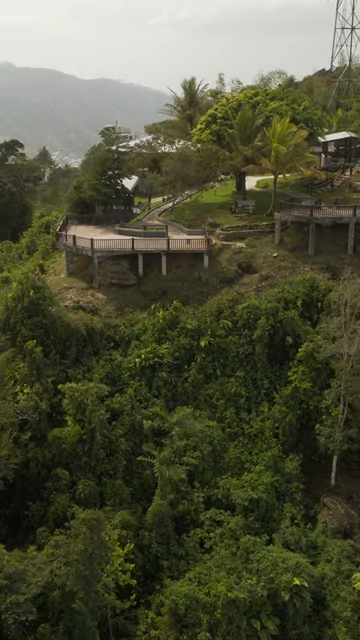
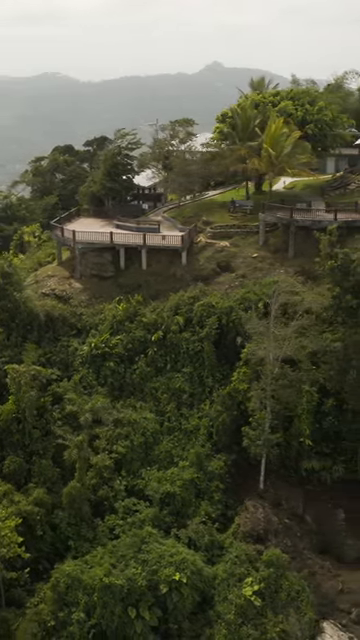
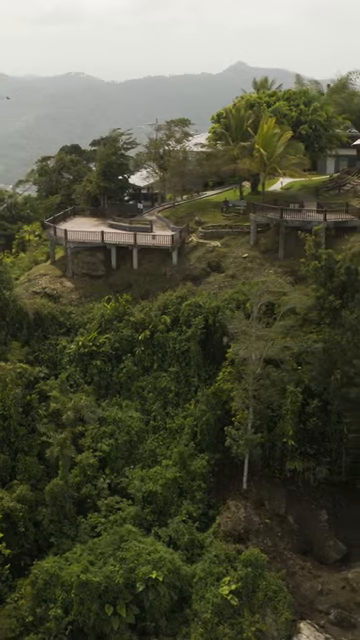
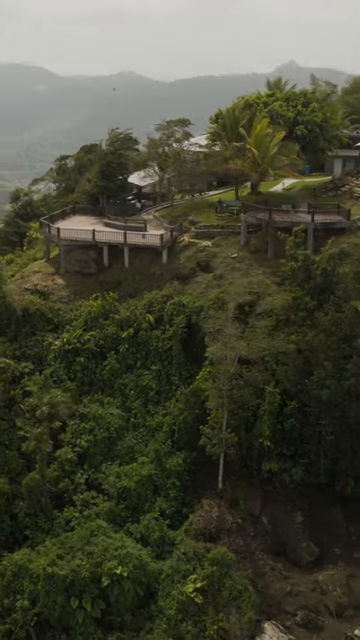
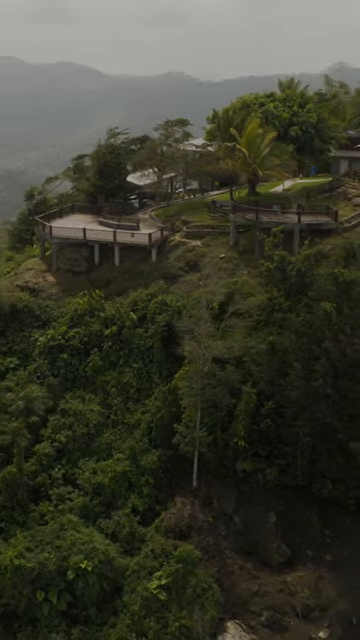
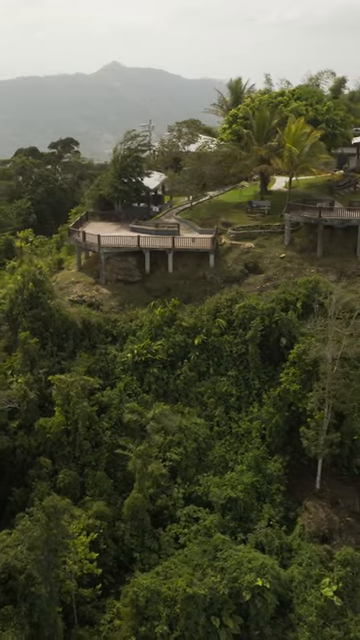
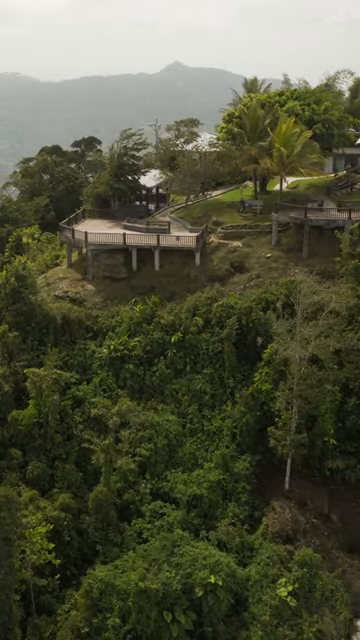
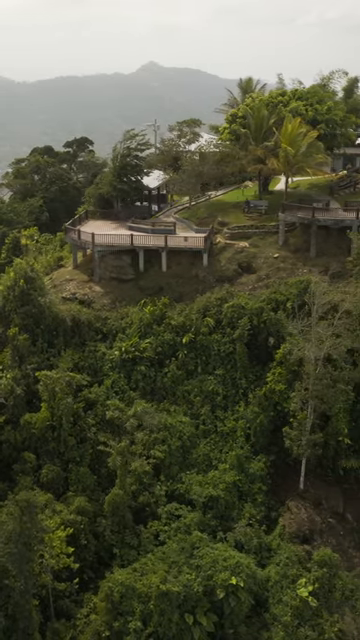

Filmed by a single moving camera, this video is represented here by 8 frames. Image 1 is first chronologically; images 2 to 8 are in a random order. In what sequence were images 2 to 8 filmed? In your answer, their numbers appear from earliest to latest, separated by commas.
6, 8, 7, 2, 3, 4, 5
